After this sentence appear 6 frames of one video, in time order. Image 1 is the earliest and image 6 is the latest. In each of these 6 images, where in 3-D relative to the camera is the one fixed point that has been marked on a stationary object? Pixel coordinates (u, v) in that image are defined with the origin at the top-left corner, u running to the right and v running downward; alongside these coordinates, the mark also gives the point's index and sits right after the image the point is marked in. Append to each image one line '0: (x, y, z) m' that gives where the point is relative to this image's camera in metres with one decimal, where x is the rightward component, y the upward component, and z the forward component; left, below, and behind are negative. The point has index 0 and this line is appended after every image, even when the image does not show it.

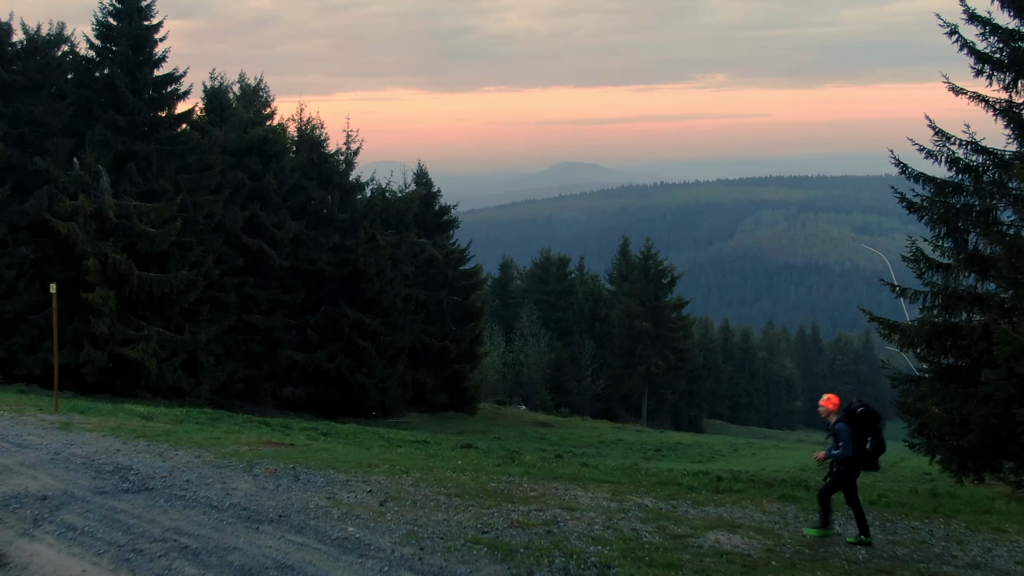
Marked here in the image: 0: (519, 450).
0: (+0.1, -5.1, +14.8) m
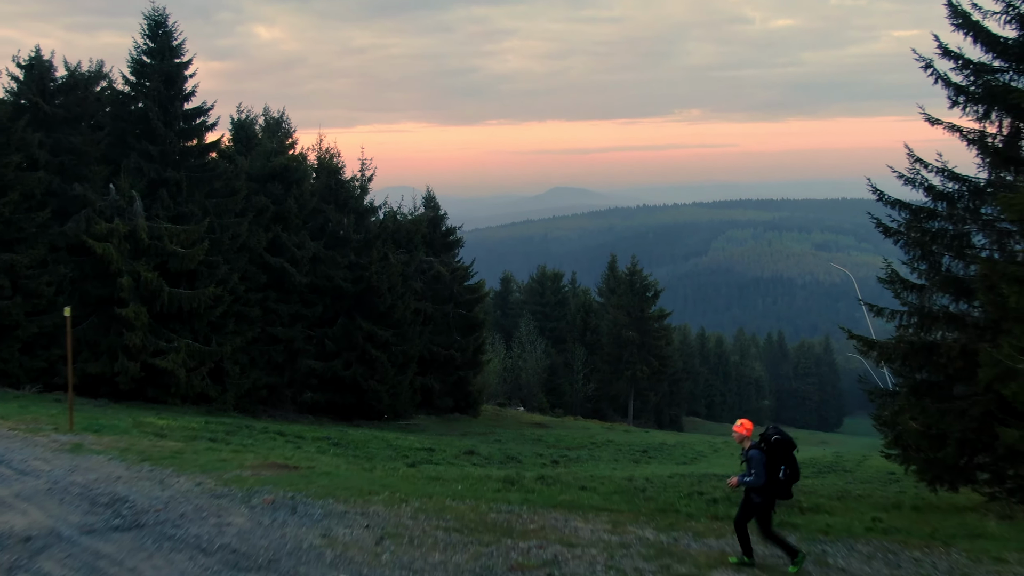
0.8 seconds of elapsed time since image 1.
0: (+0.2, -5.5, +15.8) m
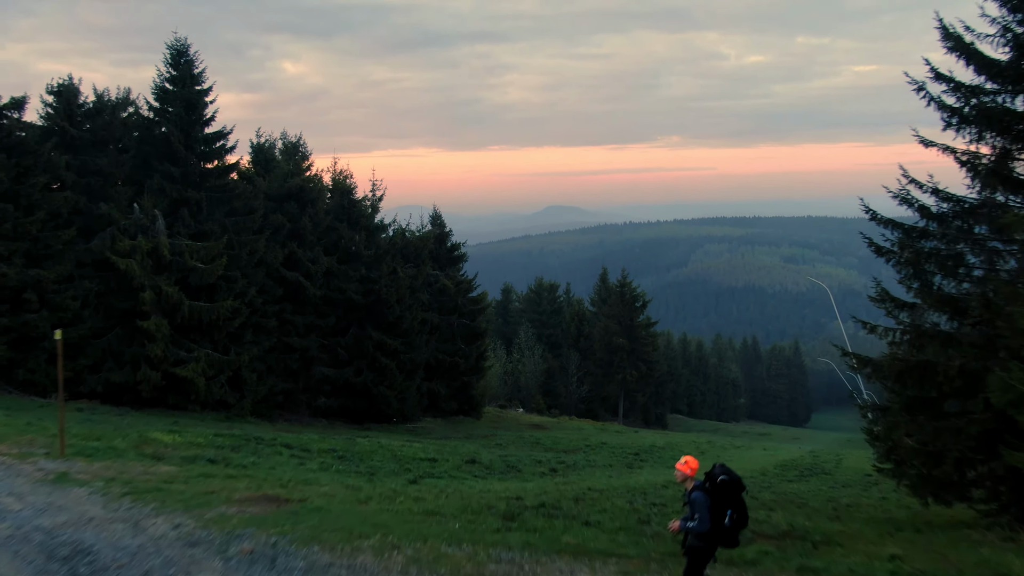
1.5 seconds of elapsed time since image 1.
0: (+0.2, -5.9, +16.8) m
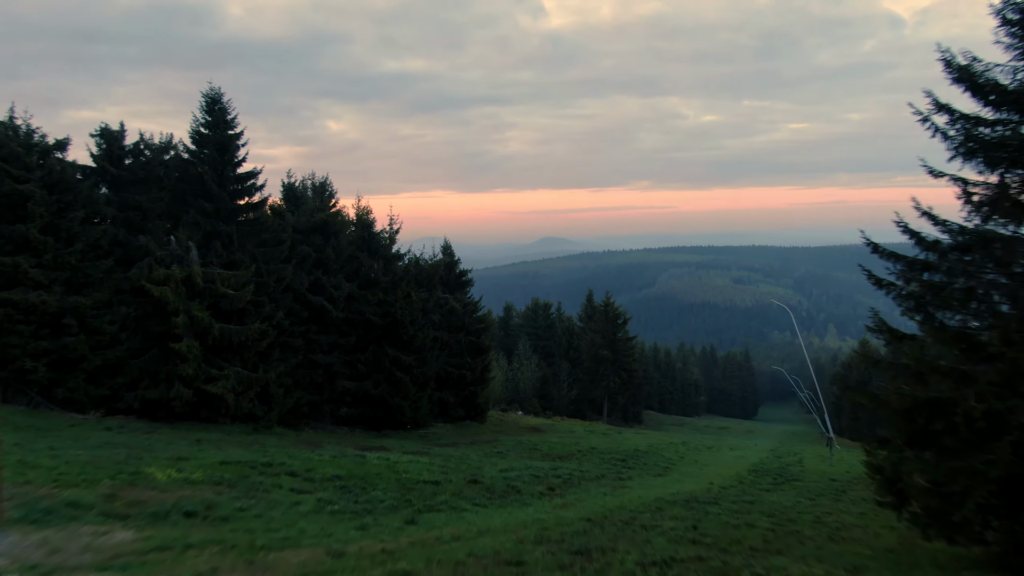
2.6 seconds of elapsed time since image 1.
0: (+0.2, -6.7, +18.8) m
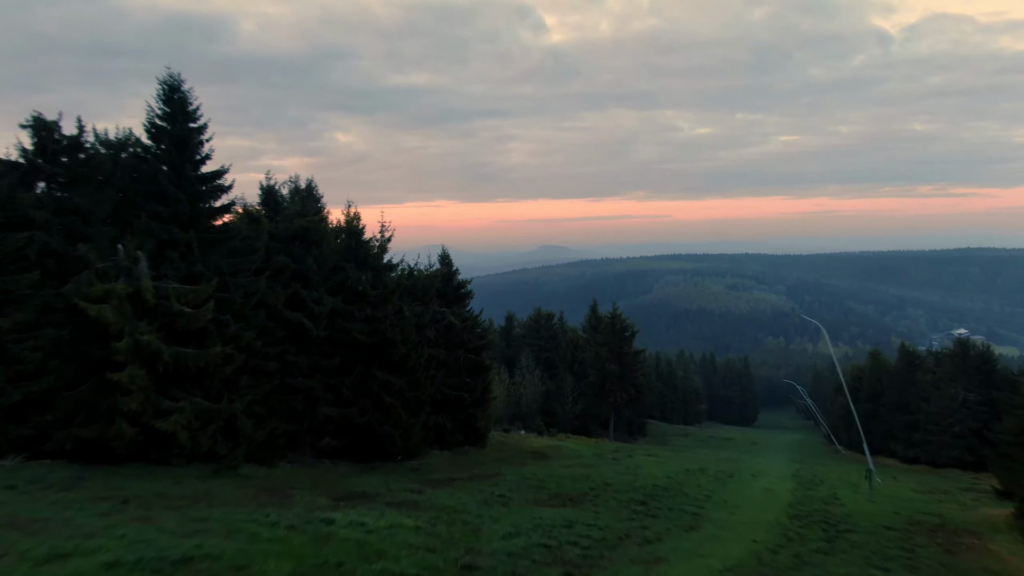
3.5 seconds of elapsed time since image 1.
0: (+0.3, -7.1, +16.8) m
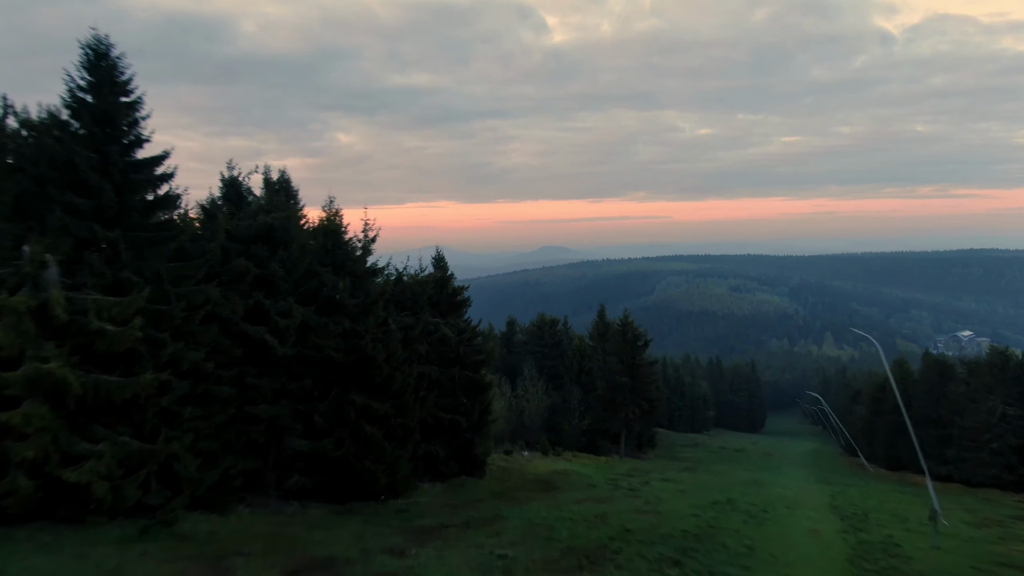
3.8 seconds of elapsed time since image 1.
0: (+0.4, -7.4, +14.0) m
